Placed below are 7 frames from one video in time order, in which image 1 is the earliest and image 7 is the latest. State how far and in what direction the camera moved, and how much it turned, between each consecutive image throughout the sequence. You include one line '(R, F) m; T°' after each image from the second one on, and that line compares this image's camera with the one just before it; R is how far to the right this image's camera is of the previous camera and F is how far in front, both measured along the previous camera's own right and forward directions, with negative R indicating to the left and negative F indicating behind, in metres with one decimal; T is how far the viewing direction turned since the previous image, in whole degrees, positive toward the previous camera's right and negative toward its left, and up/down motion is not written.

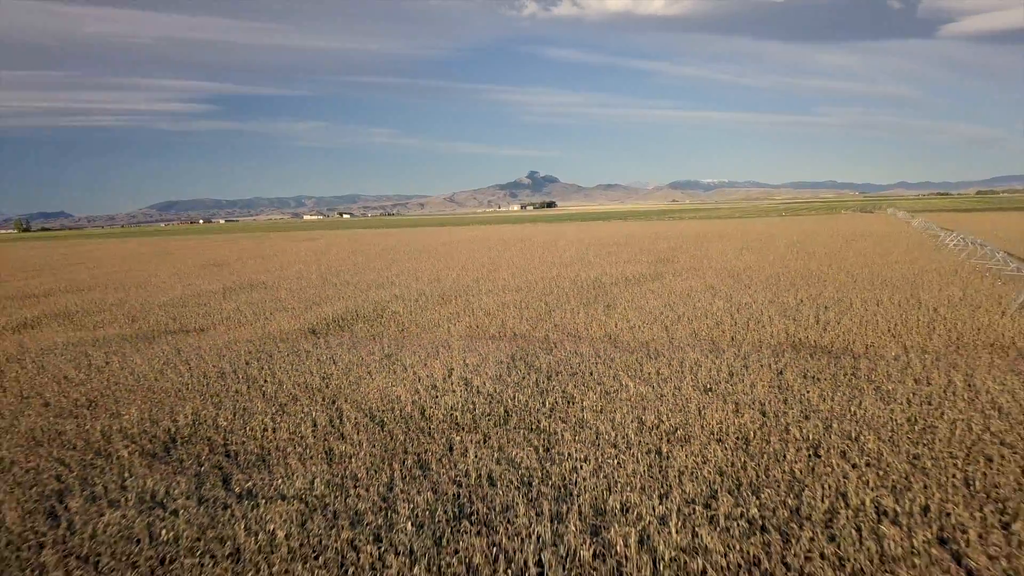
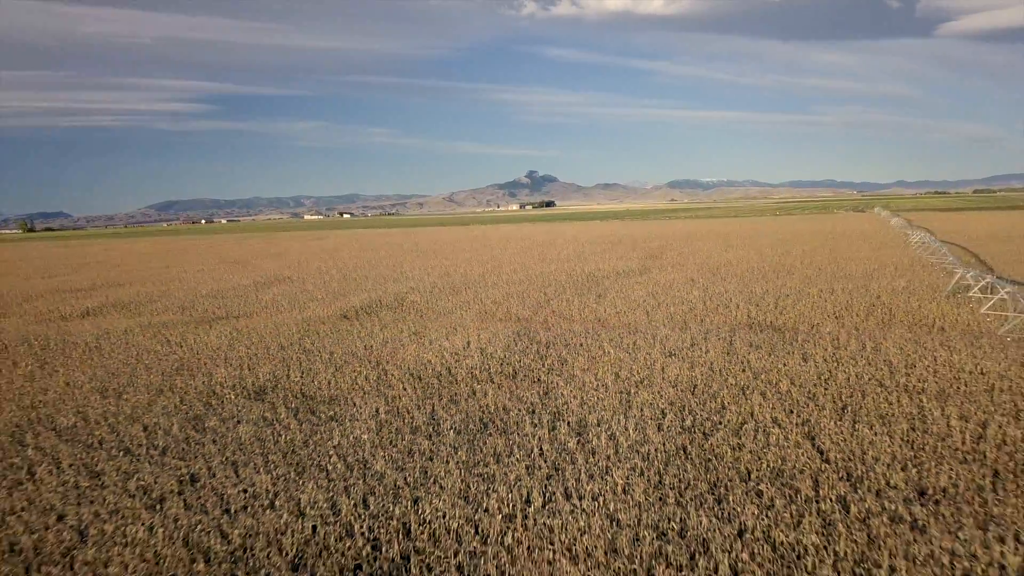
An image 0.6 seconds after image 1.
(-0.1, -2.0) m; 0°
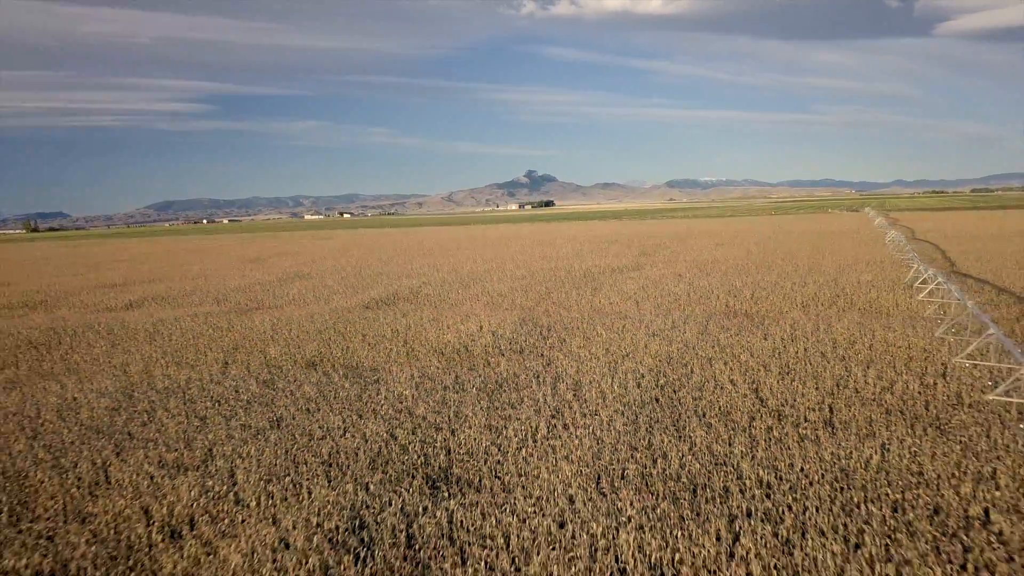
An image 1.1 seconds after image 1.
(-0.1, -1.7) m; 0°
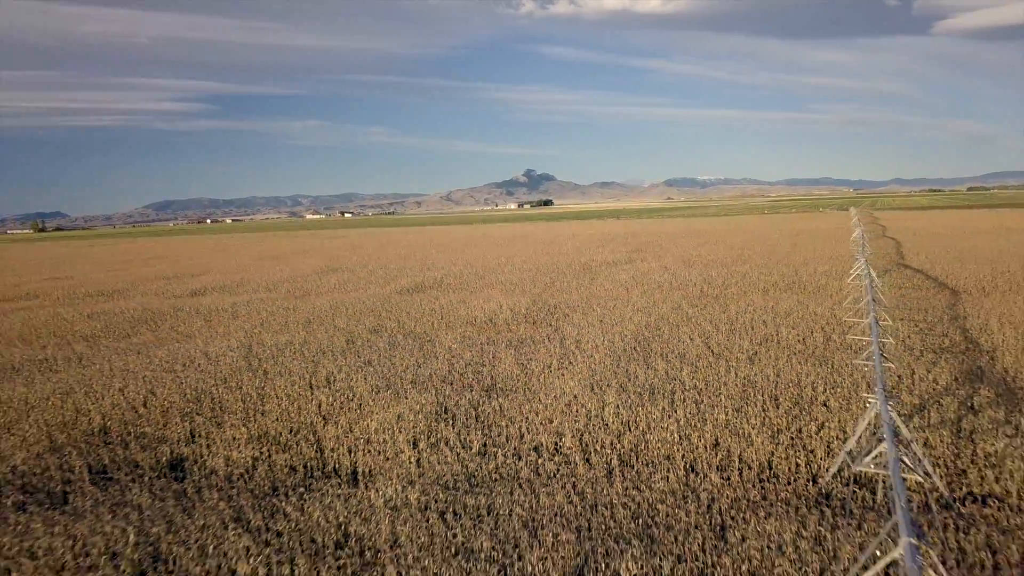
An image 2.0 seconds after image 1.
(-0.2, -3.0) m; 0°
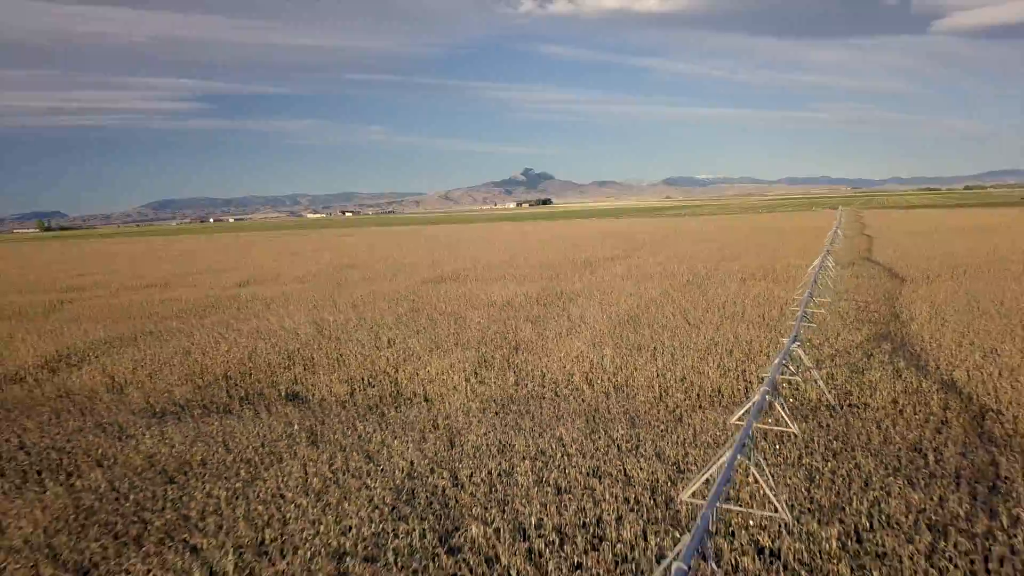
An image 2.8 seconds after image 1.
(-0.2, -2.7) m; 0°
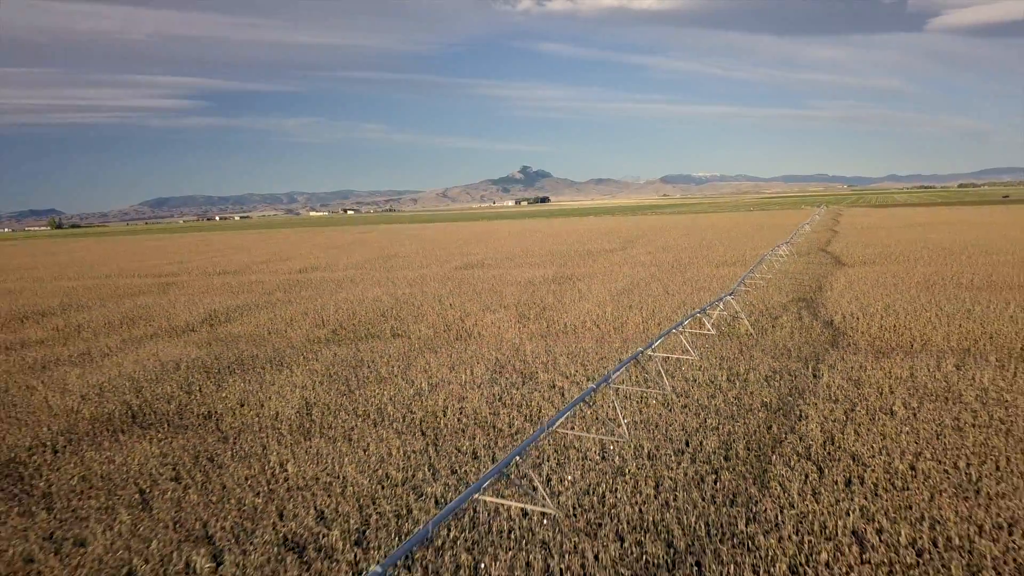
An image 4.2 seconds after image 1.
(-0.5, -4.6) m; 0°
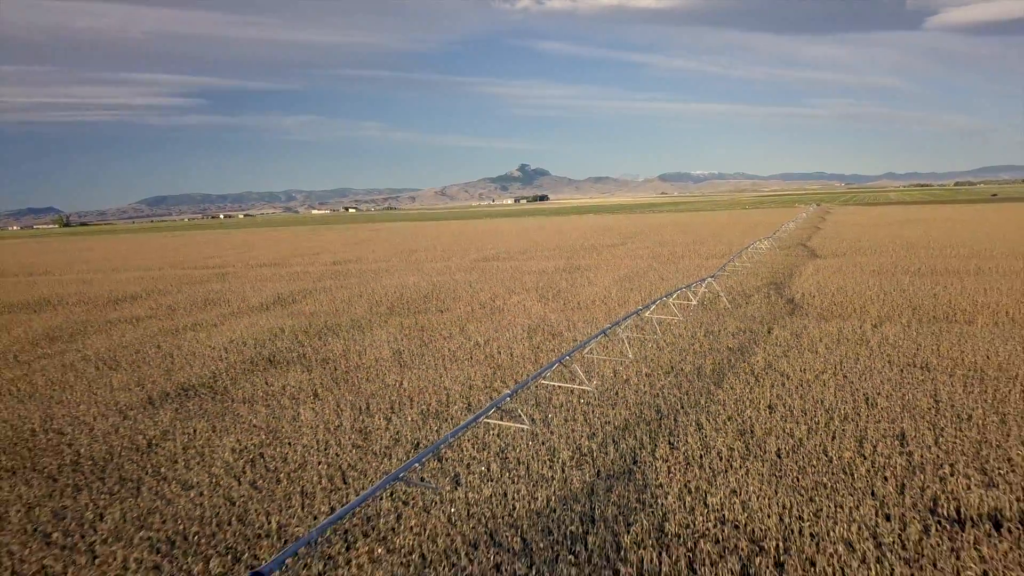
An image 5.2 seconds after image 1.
(-0.4, -3.2) m; 0°
